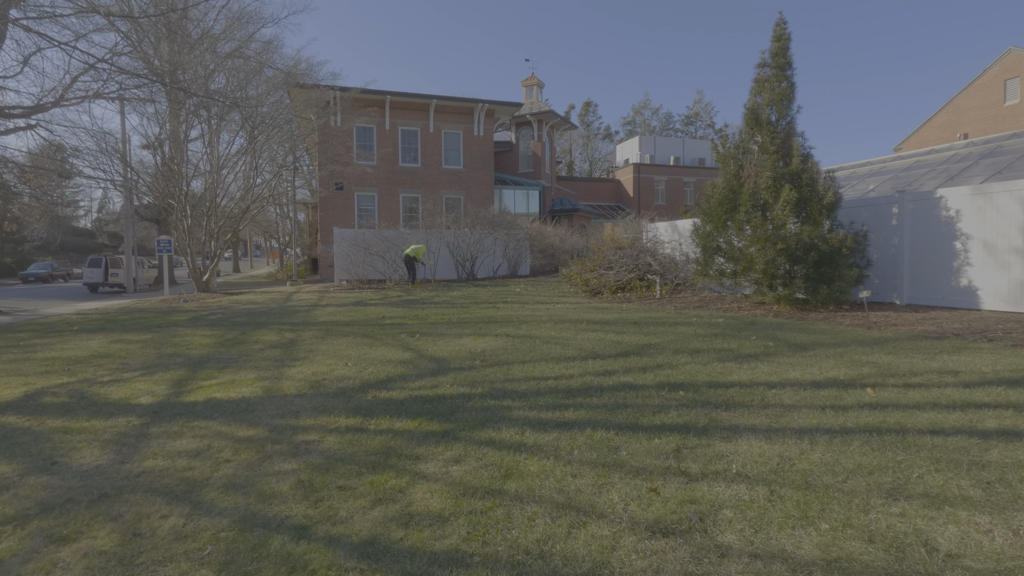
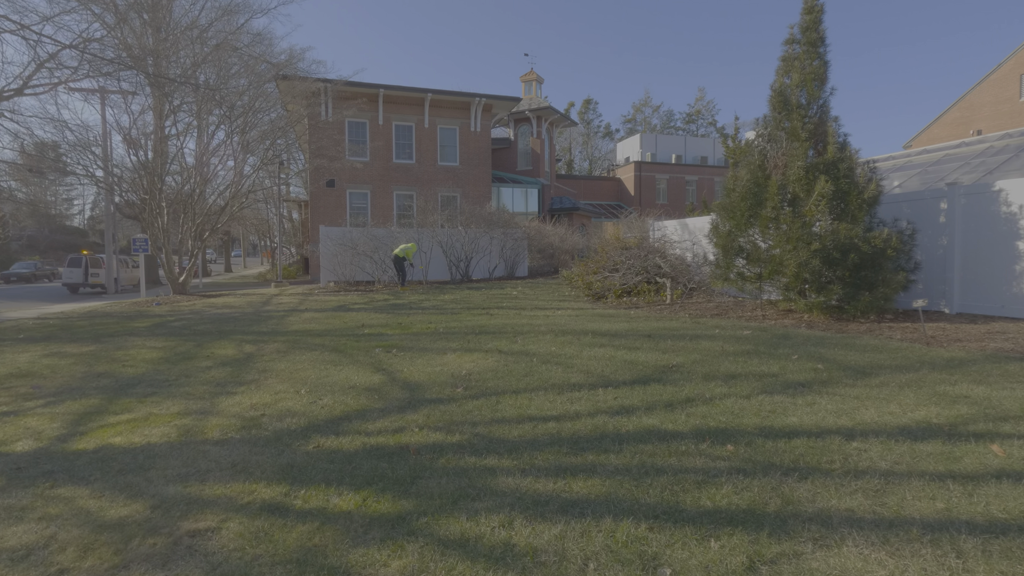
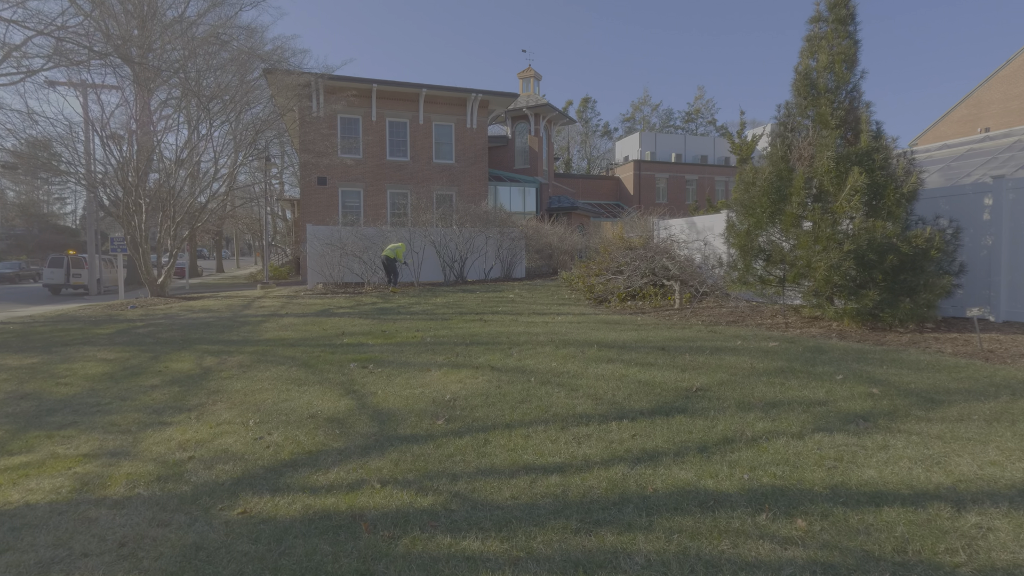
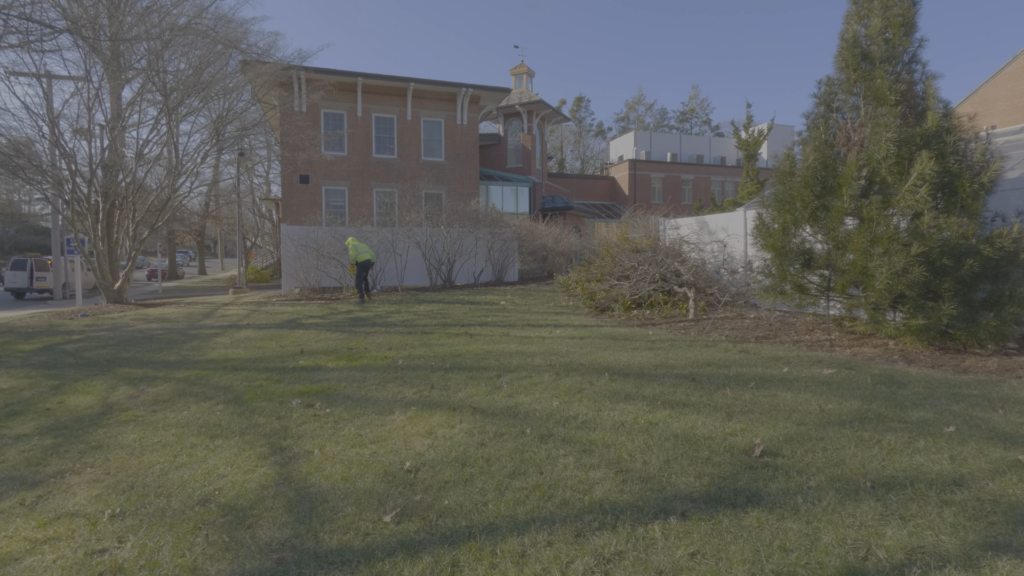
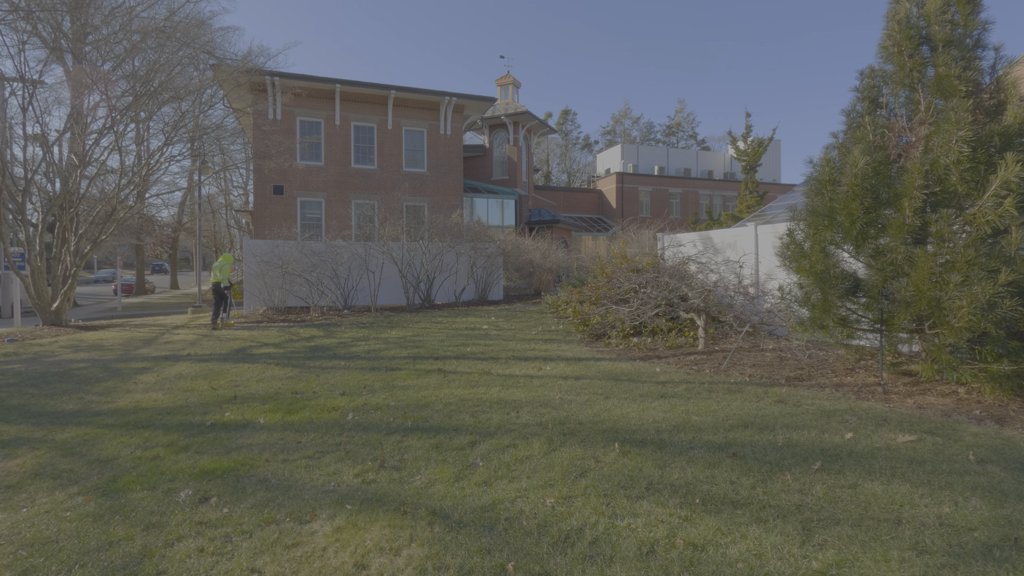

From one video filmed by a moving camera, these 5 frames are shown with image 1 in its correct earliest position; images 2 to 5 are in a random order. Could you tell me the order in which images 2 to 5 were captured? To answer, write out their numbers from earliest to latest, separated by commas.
2, 3, 4, 5
